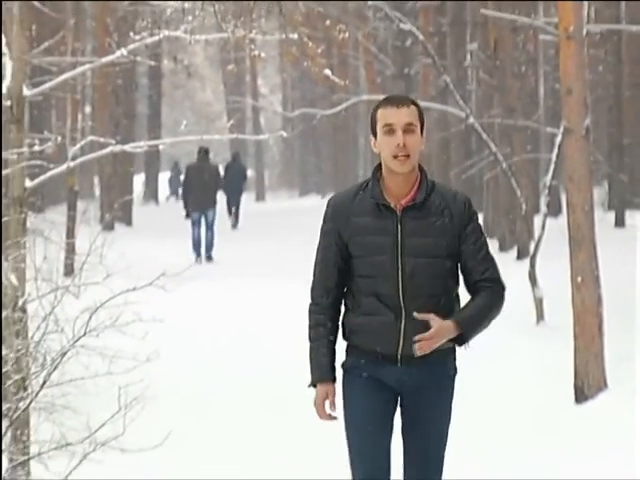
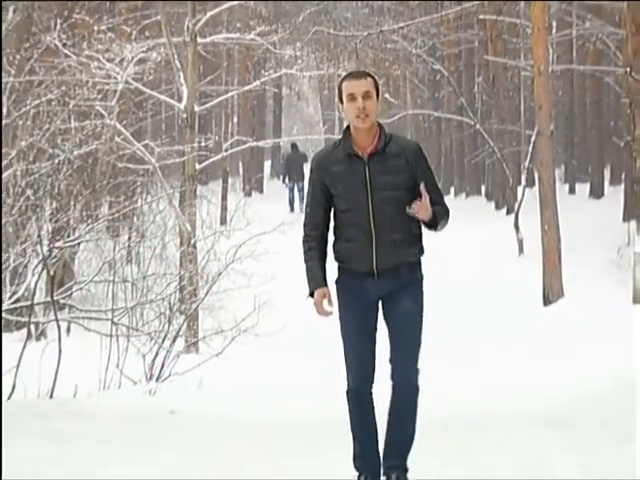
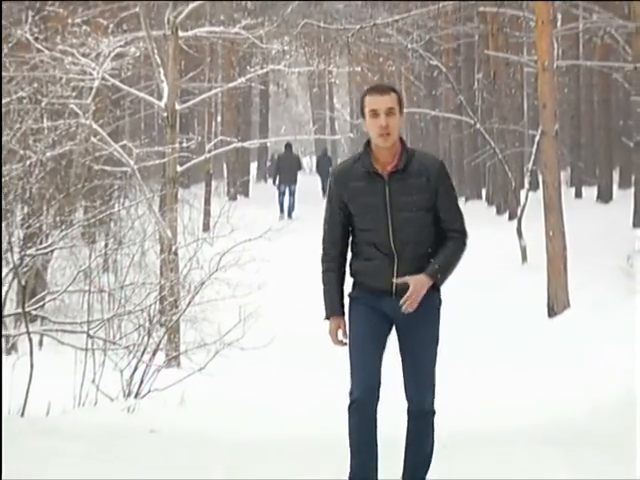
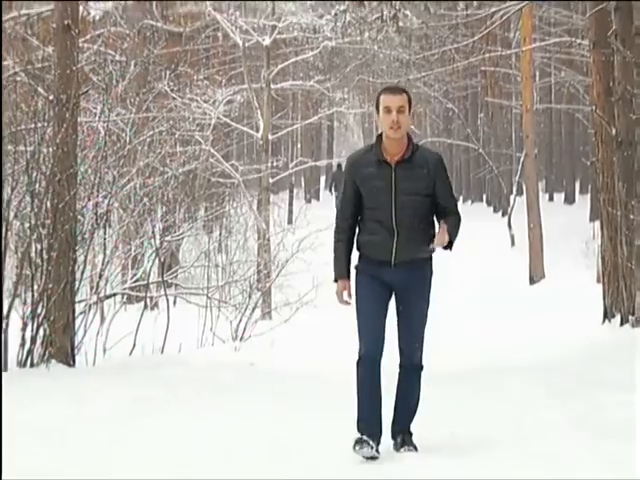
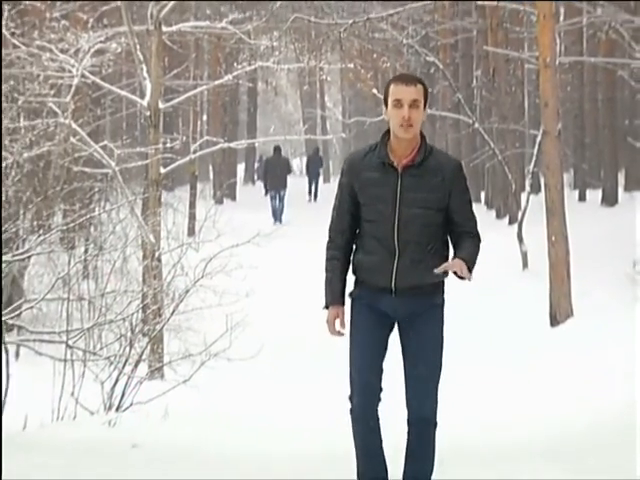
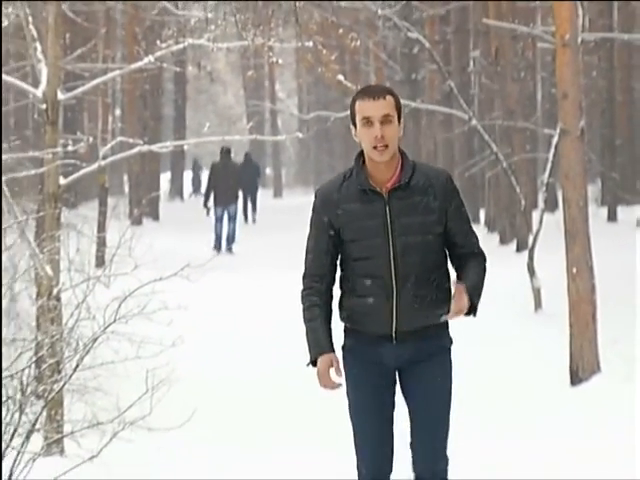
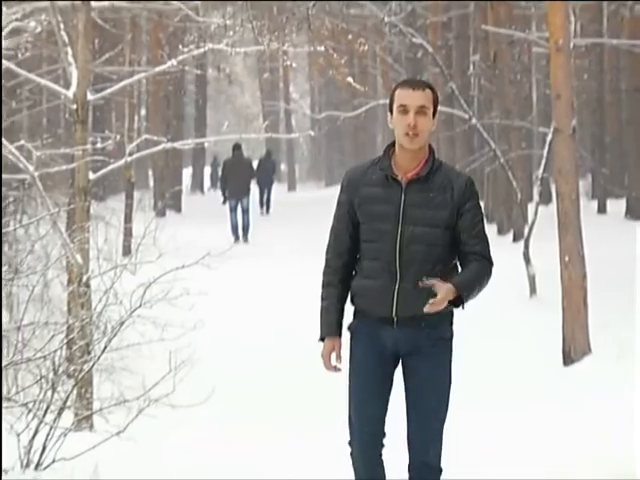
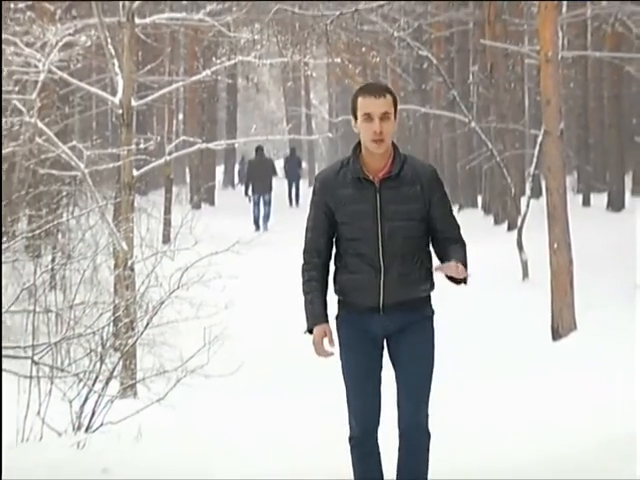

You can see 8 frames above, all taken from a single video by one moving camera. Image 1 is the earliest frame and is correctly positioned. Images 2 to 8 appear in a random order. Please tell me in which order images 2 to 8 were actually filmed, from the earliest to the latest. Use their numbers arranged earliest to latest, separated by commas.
6, 7, 8, 5, 3, 2, 4
